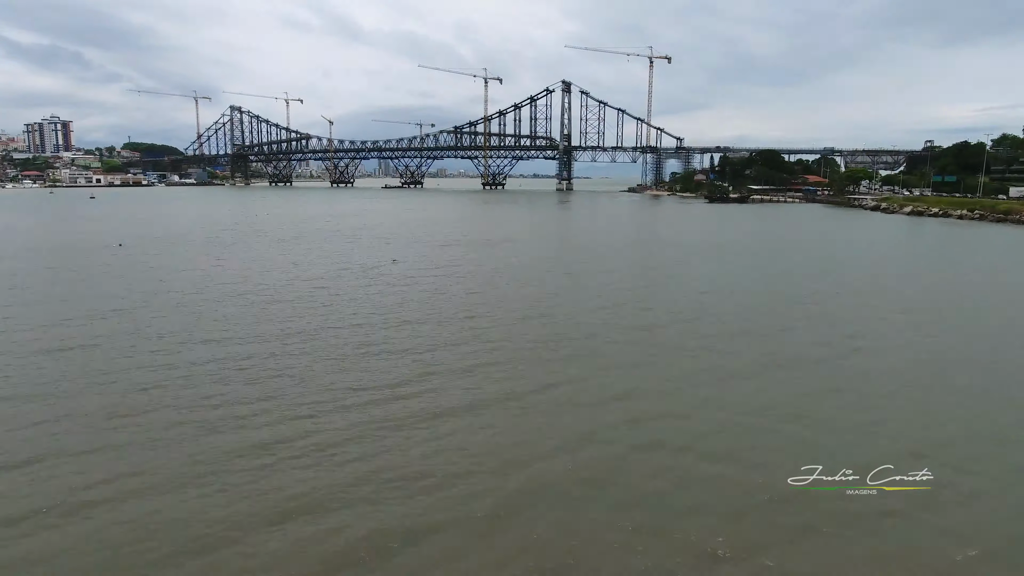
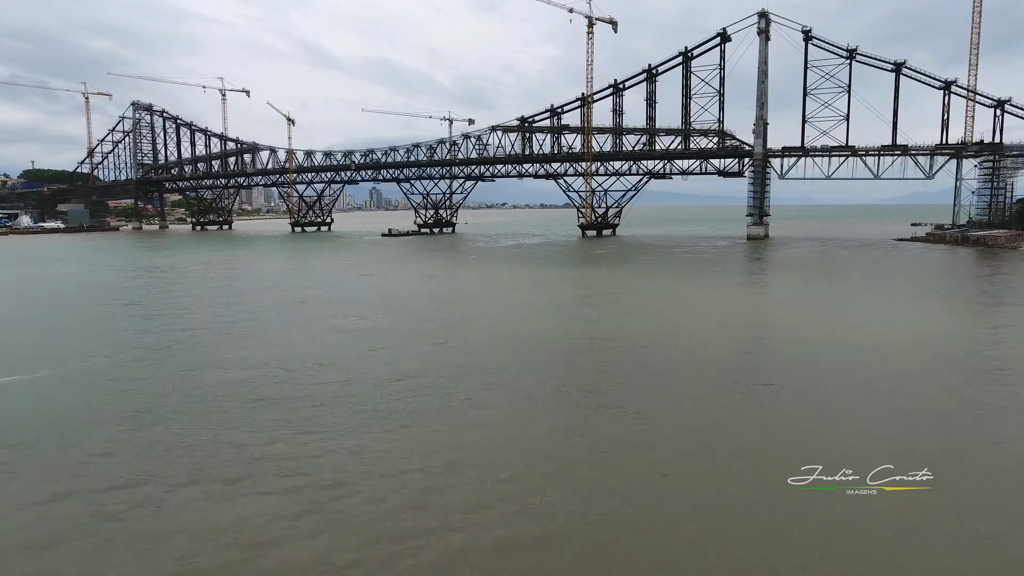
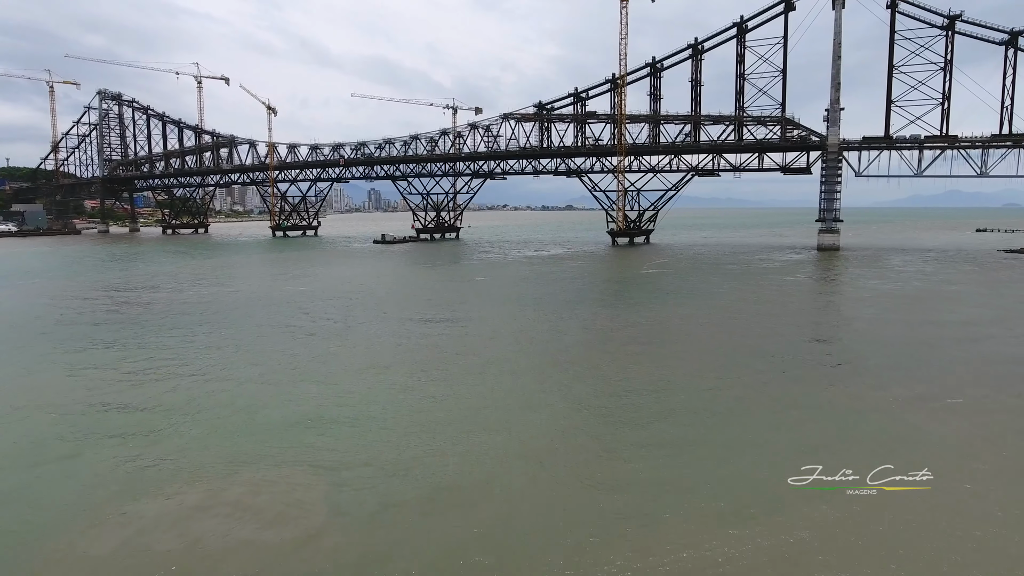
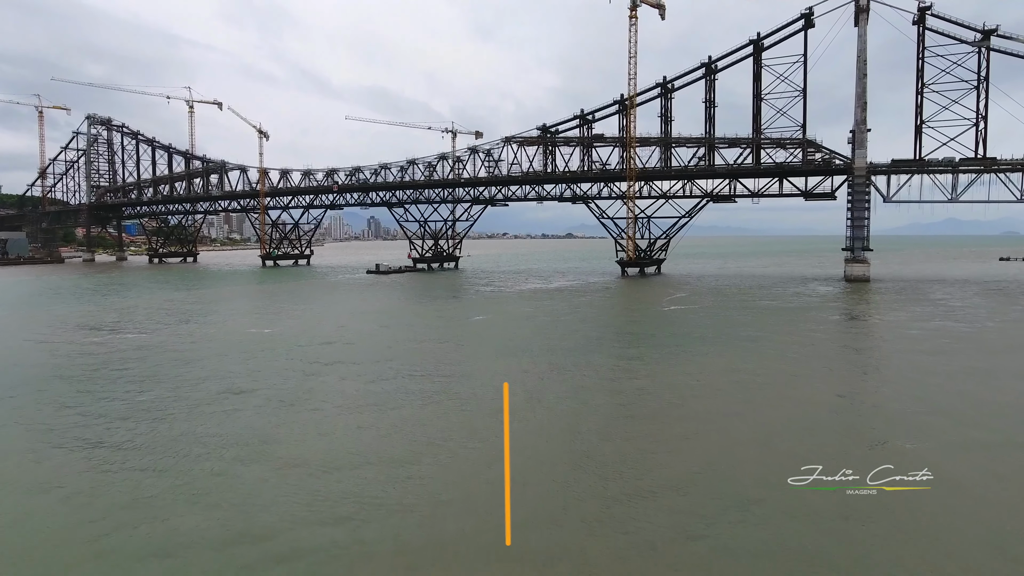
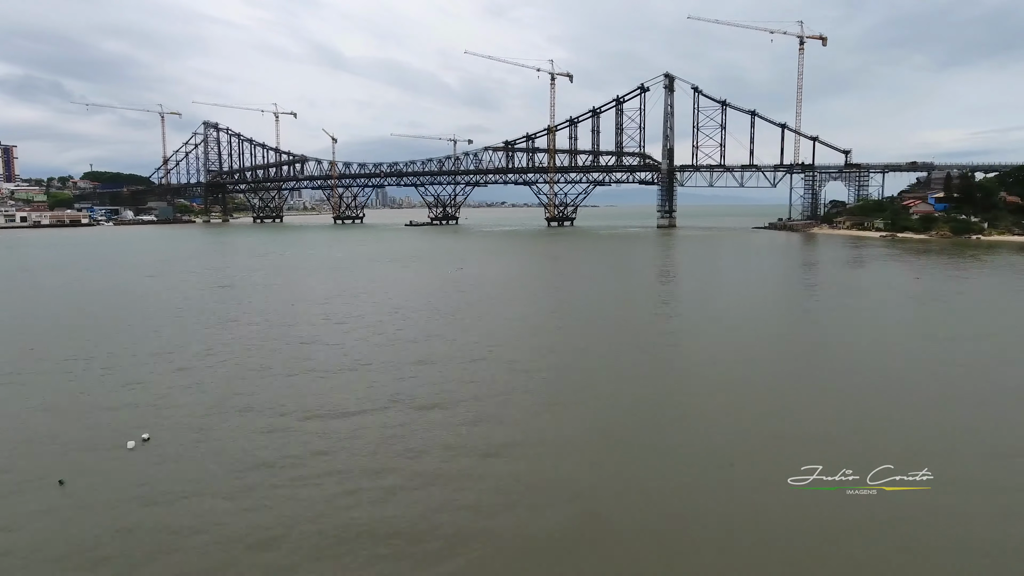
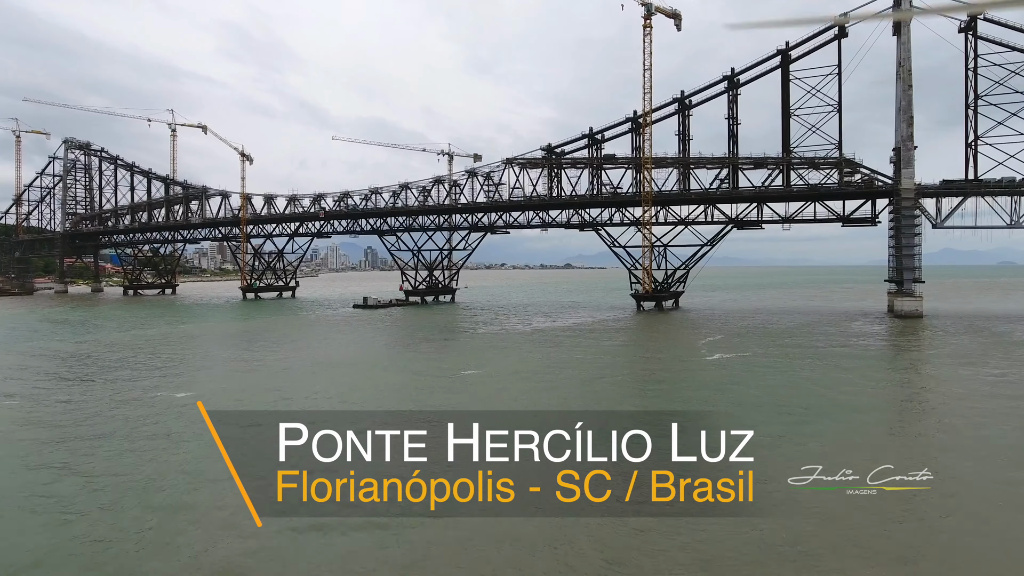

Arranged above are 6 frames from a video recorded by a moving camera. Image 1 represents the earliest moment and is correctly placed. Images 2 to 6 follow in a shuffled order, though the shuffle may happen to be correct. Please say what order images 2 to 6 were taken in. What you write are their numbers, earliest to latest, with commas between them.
5, 2, 3, 4, 6
